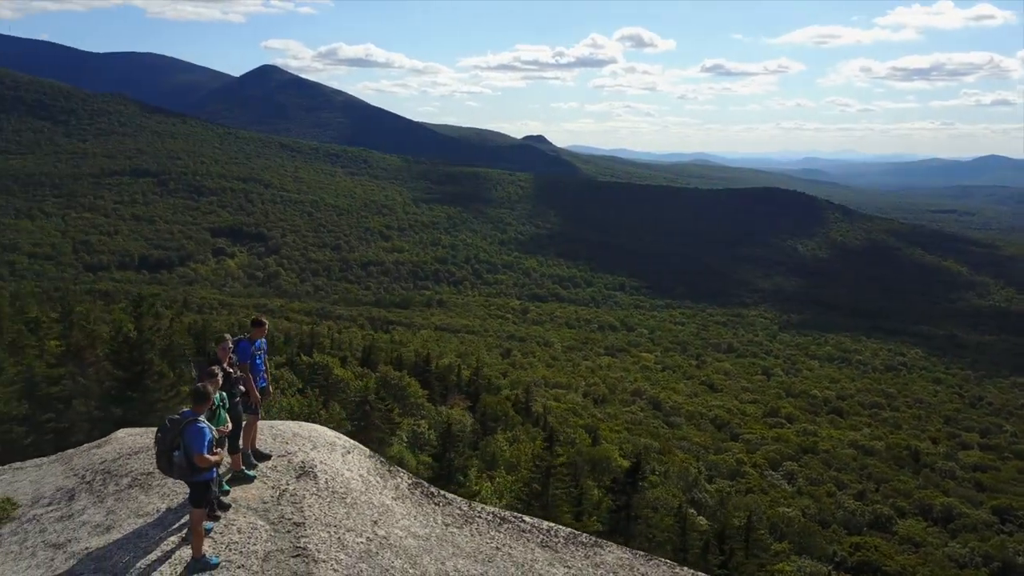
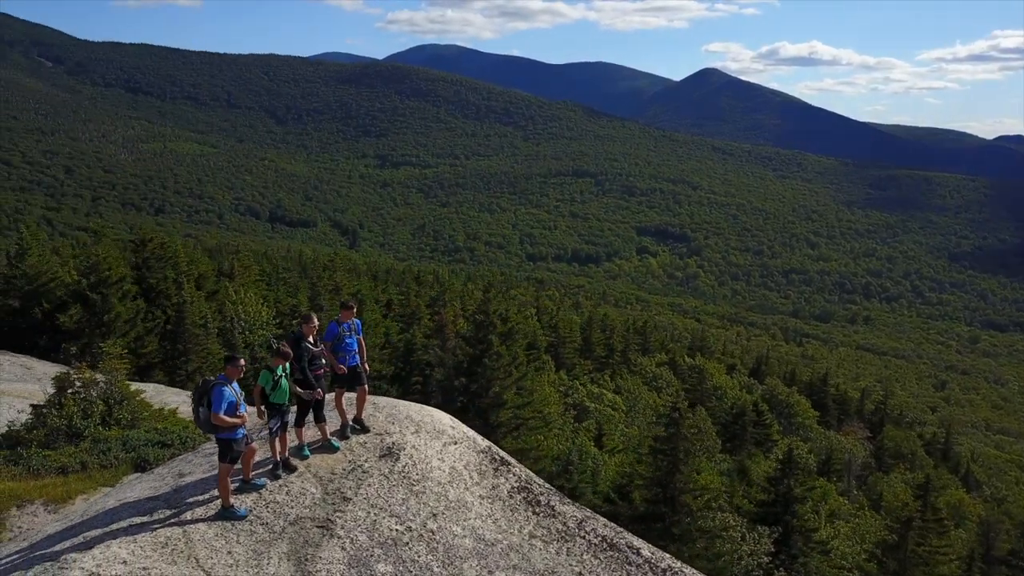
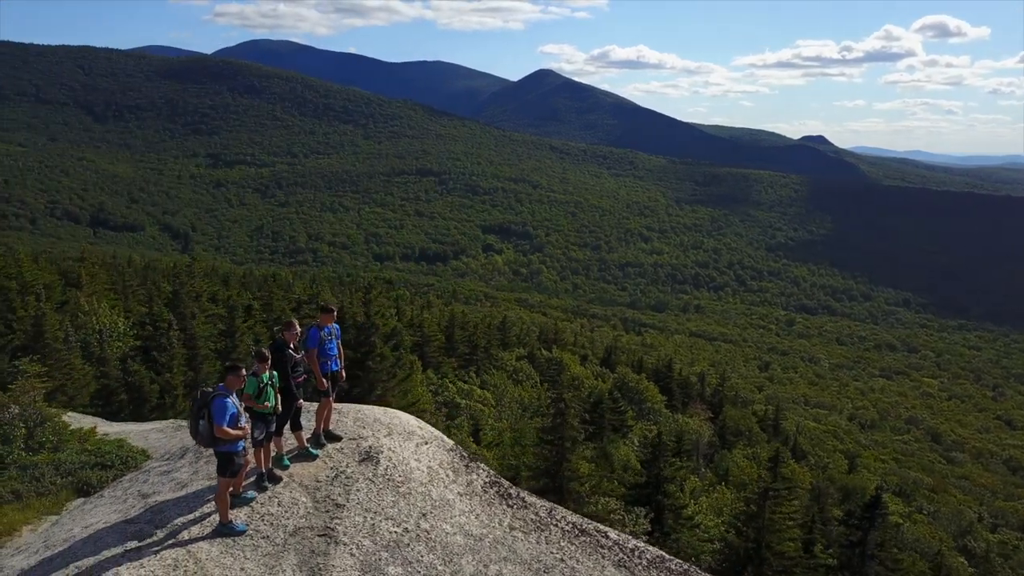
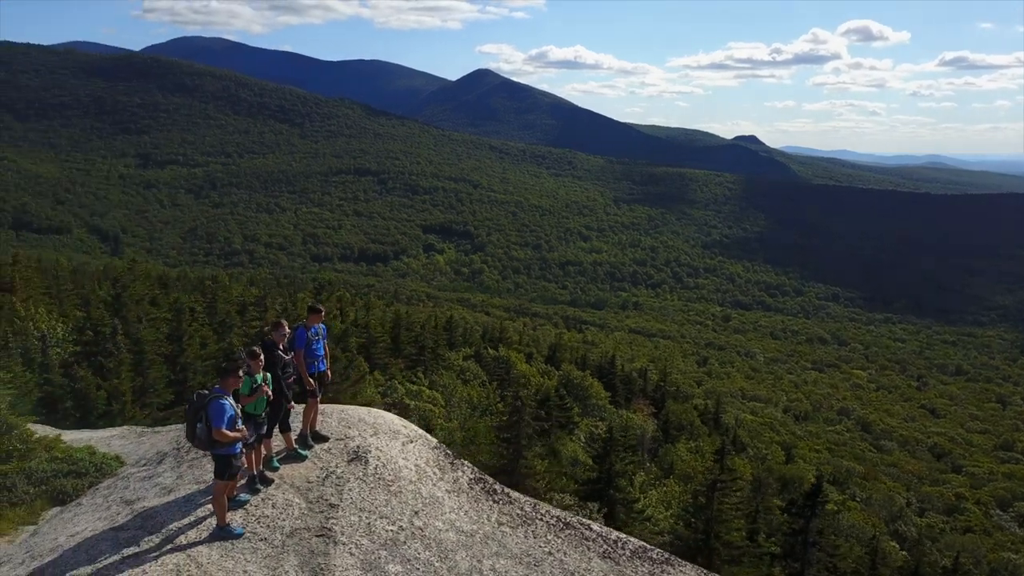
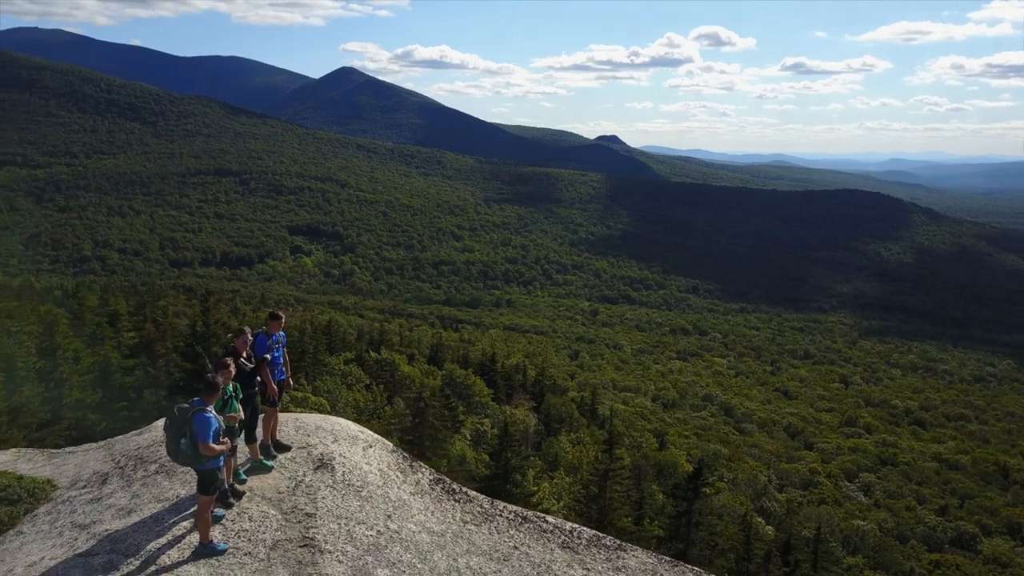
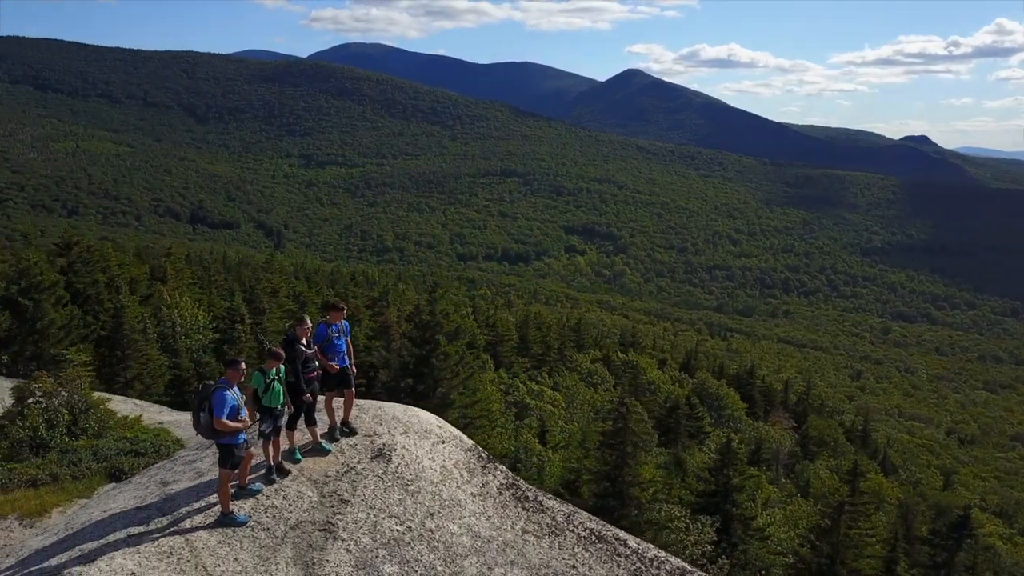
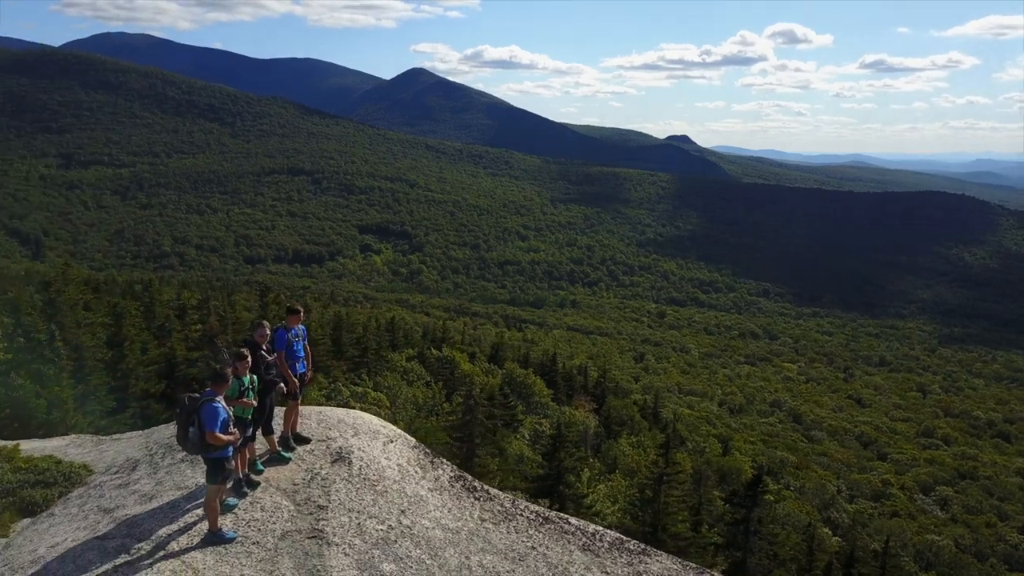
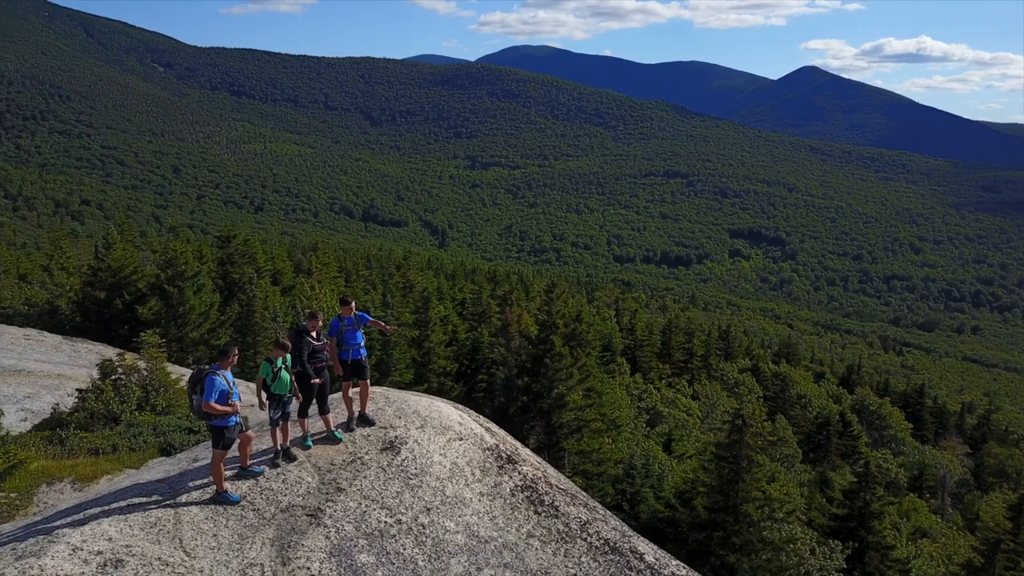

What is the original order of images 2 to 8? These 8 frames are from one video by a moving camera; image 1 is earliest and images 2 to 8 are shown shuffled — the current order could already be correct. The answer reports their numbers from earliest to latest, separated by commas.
5, 7, 4, 3, 6, 2, 8
